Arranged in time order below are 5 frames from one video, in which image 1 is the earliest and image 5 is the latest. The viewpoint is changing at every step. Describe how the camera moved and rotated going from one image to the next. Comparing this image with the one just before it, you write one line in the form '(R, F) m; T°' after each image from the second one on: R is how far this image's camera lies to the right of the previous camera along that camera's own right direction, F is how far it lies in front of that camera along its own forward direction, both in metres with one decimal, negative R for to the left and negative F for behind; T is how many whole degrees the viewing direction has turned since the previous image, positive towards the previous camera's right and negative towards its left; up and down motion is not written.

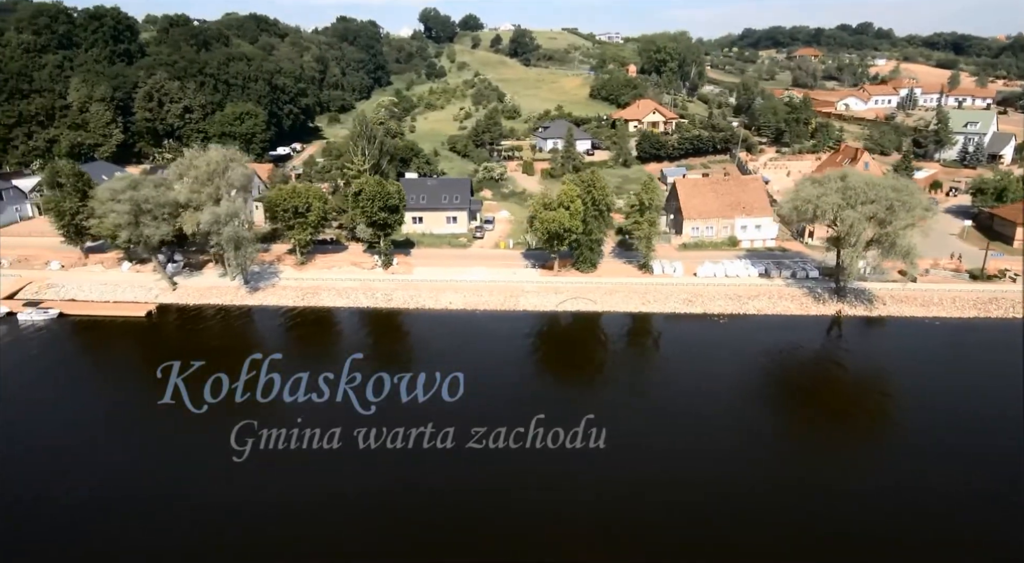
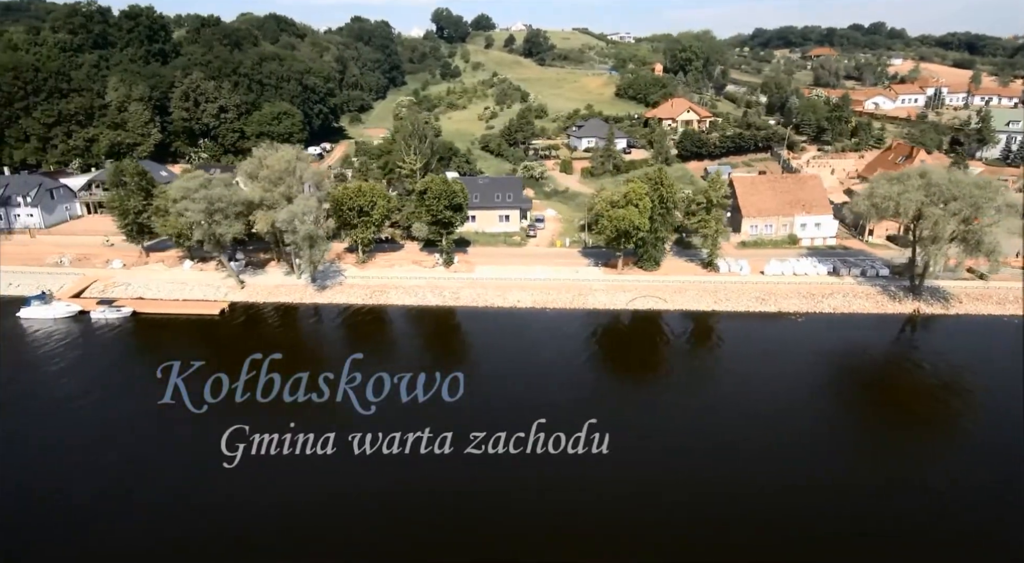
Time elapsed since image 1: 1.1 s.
(-3.0, +0.1) m; 0°
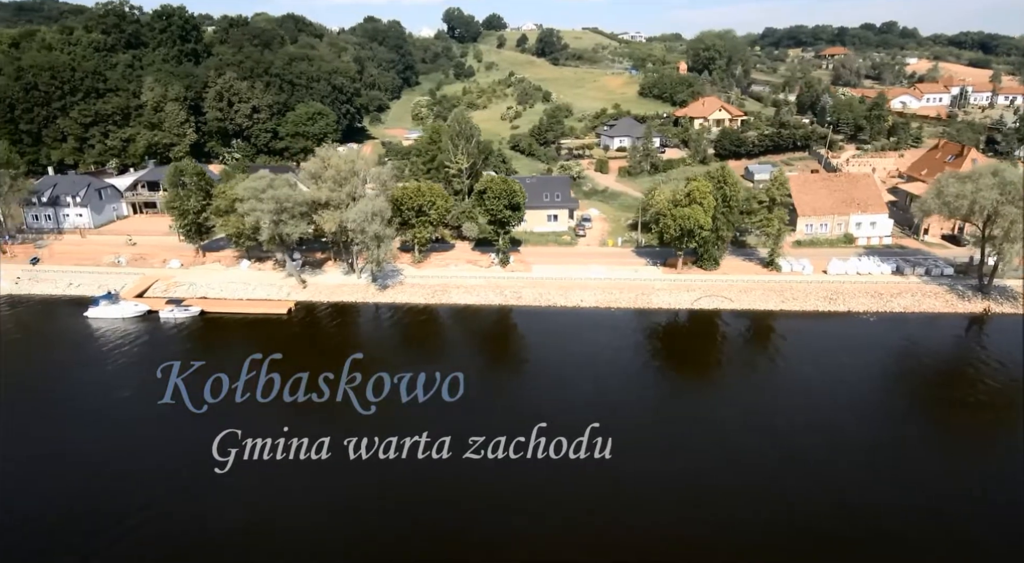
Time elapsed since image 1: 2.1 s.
(-2.8, 0.0) m; 0°
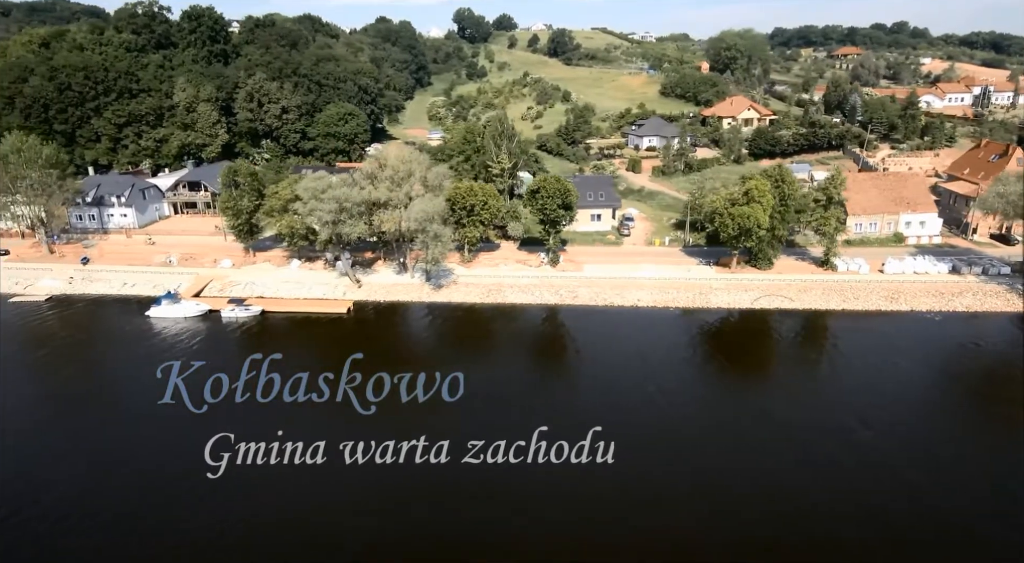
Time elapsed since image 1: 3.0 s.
(-2.5, 0.0) m; 0°
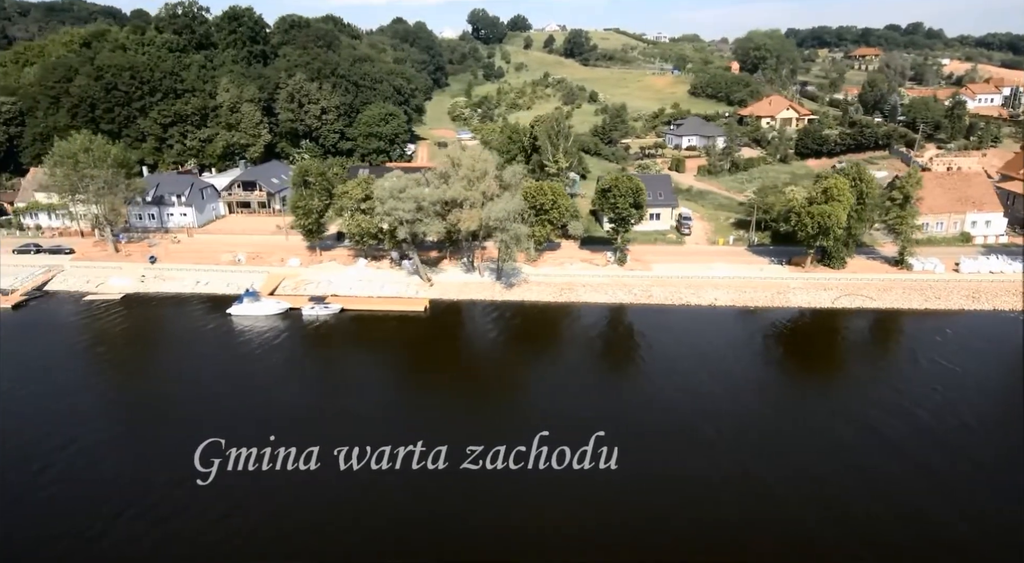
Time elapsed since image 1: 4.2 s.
(-3.3, 0.0) m; 0°
